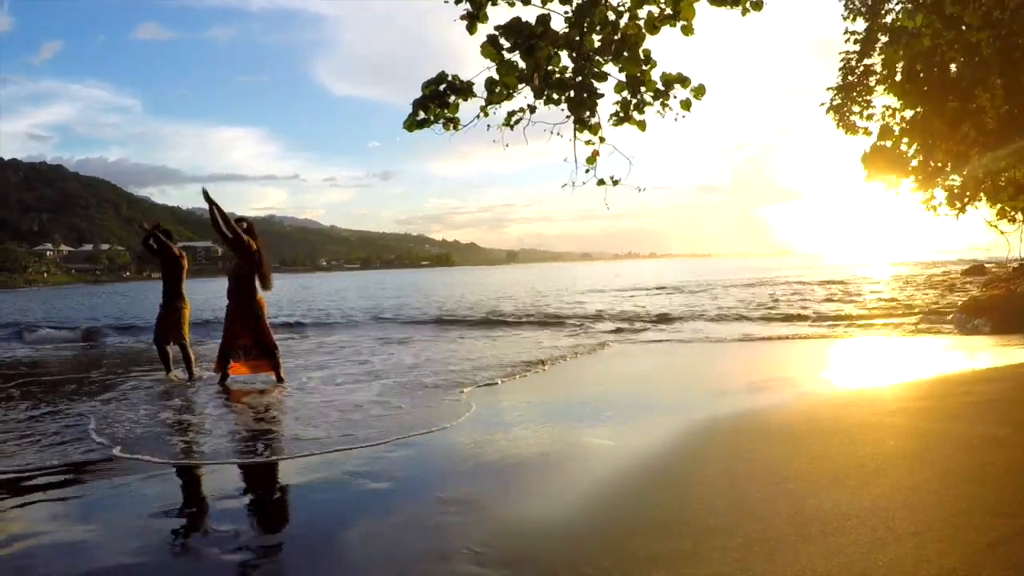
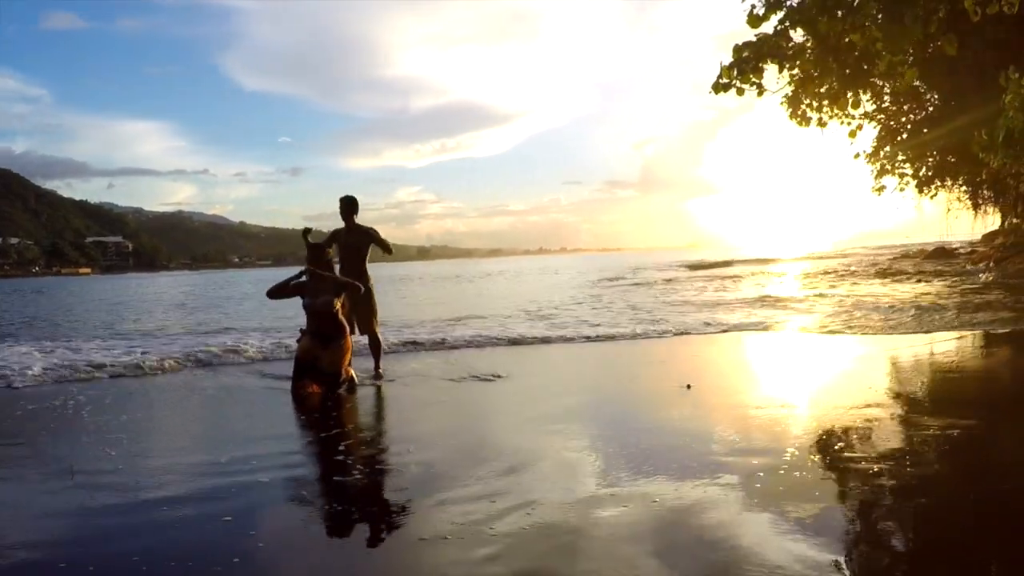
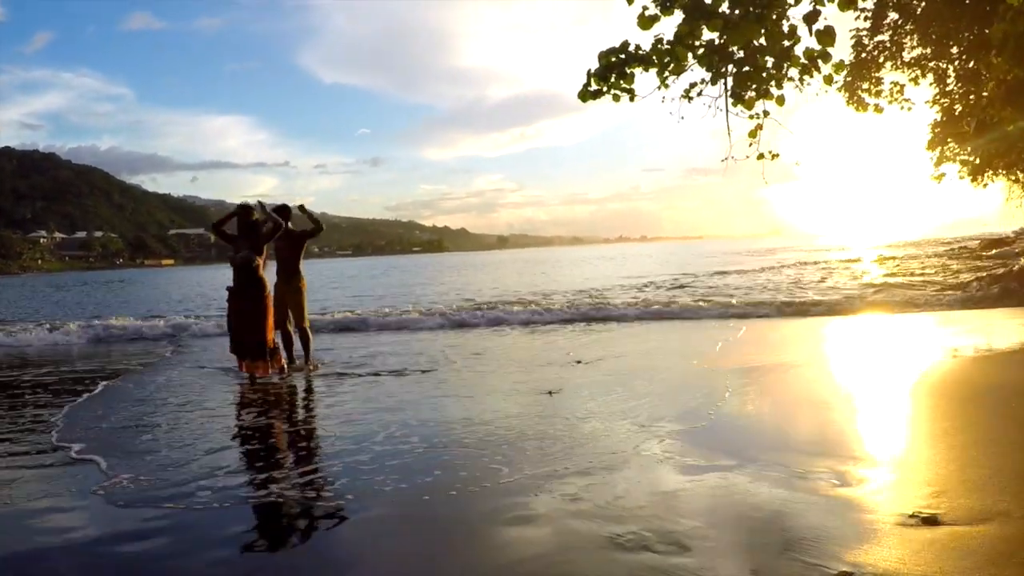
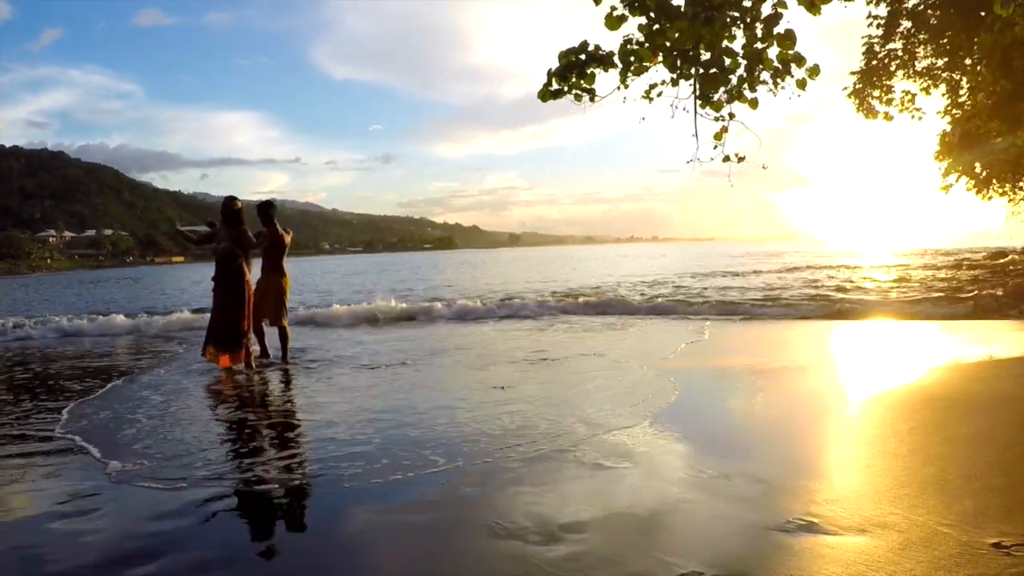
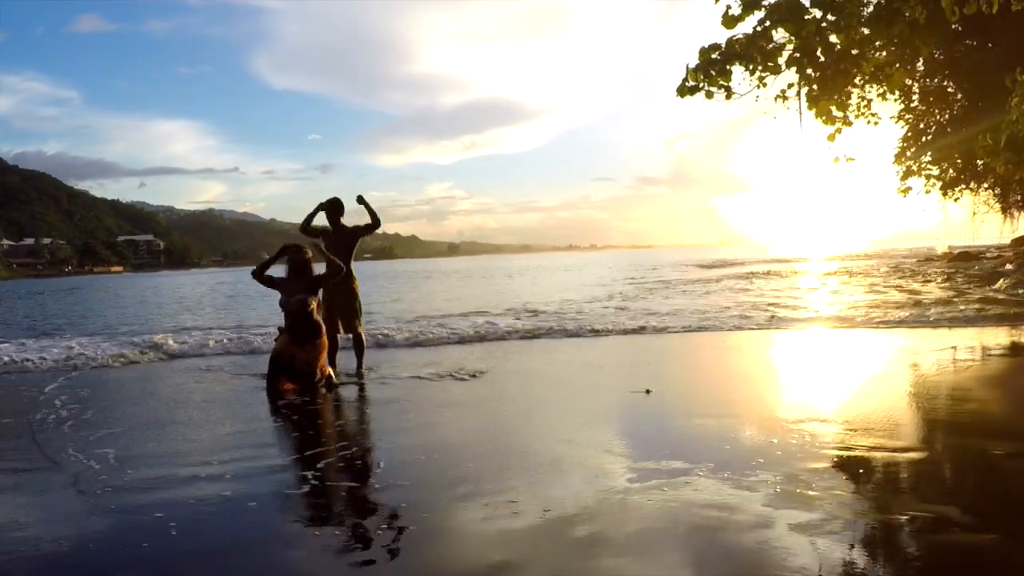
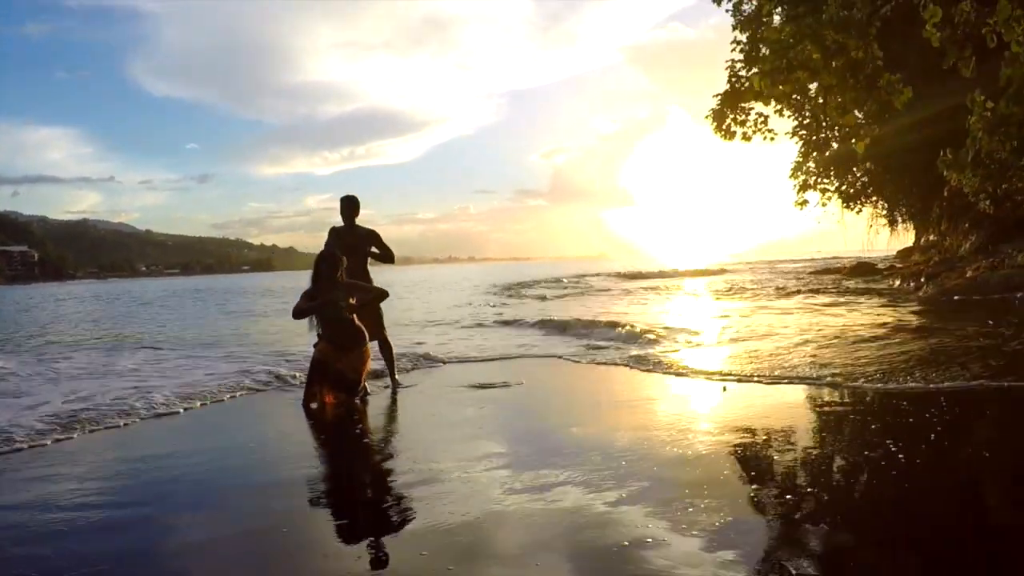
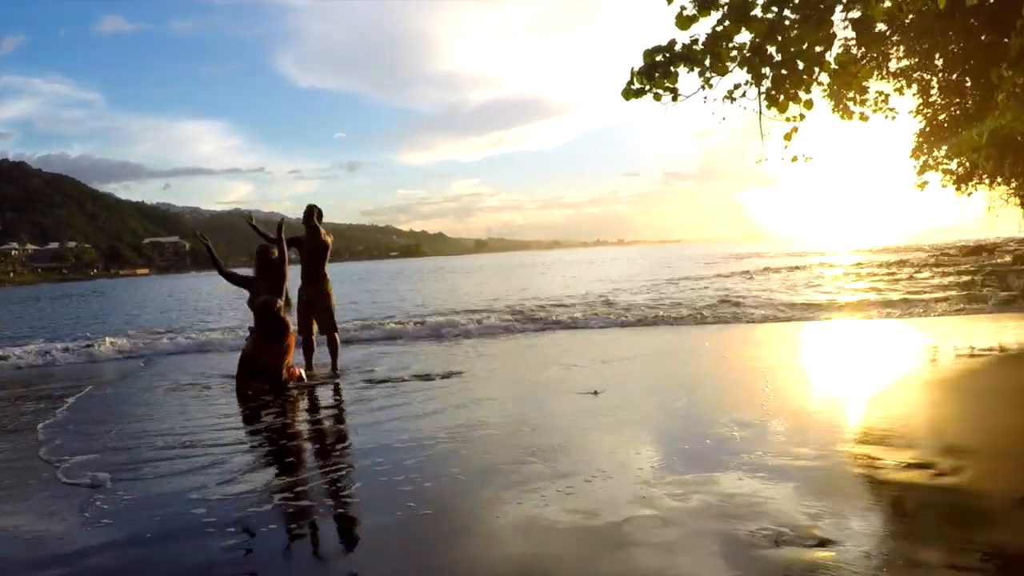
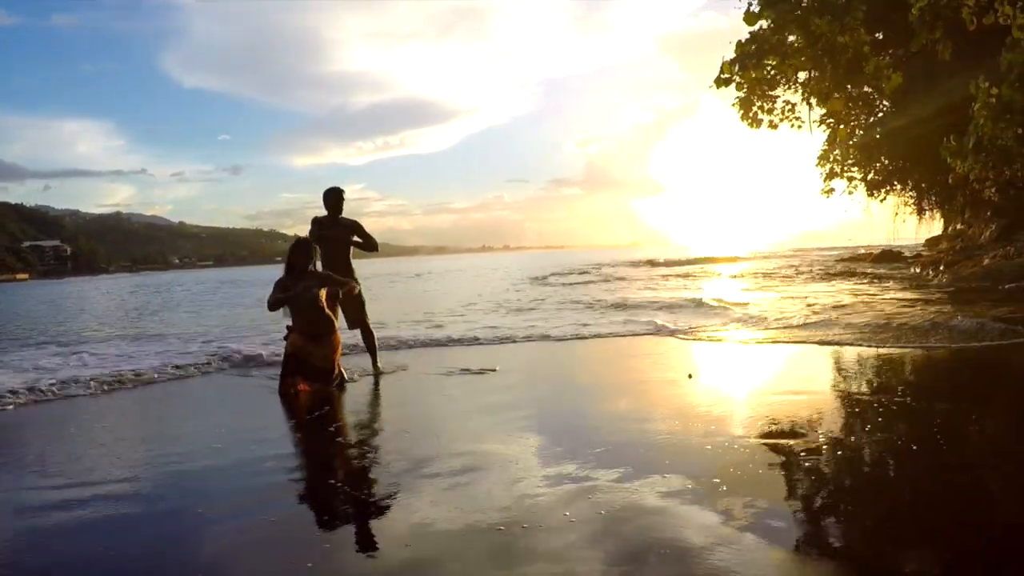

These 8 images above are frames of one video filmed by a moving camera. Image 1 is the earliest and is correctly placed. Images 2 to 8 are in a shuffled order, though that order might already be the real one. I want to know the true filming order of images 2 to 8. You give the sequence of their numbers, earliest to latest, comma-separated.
4, 3, 7, 5, 2, 8, 6
